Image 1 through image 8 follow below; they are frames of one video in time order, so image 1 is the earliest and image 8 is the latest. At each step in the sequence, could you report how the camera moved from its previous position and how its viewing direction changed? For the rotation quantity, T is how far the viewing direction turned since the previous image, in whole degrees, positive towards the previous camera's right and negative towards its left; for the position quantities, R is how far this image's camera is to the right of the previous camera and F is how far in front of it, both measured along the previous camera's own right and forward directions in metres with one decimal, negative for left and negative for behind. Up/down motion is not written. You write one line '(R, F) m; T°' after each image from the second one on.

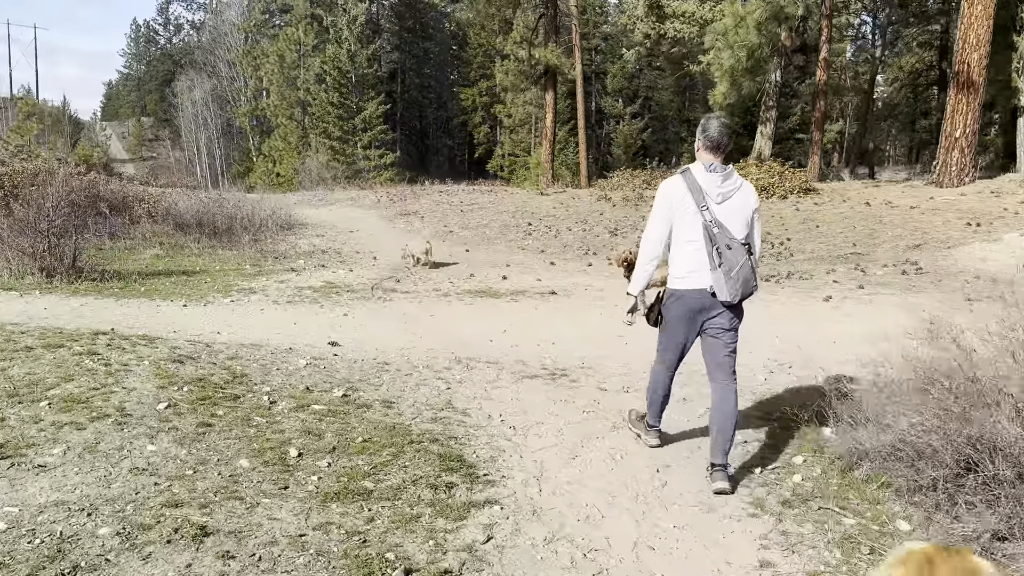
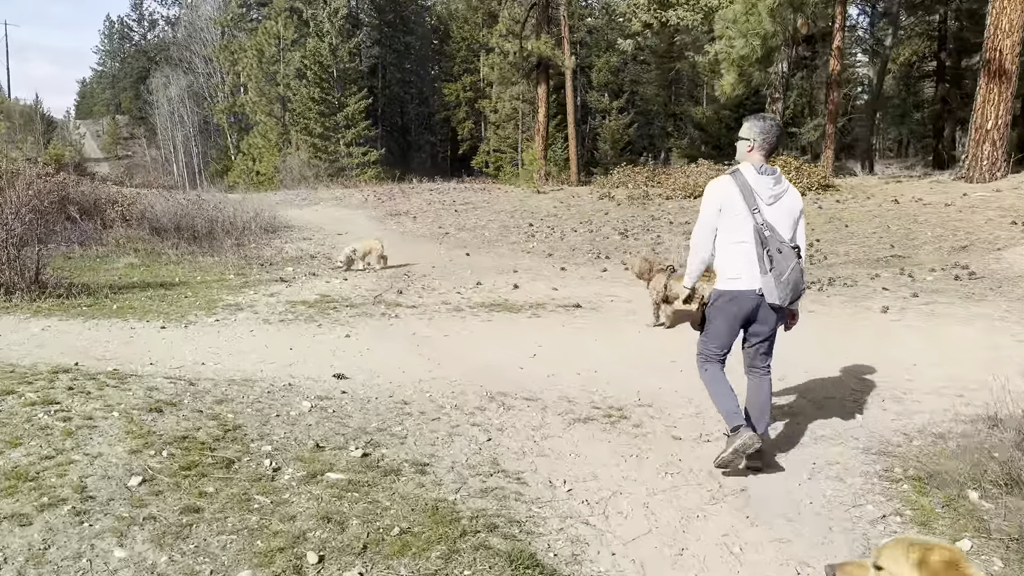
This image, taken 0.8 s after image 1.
(-0.4, +1.0) m; +1°
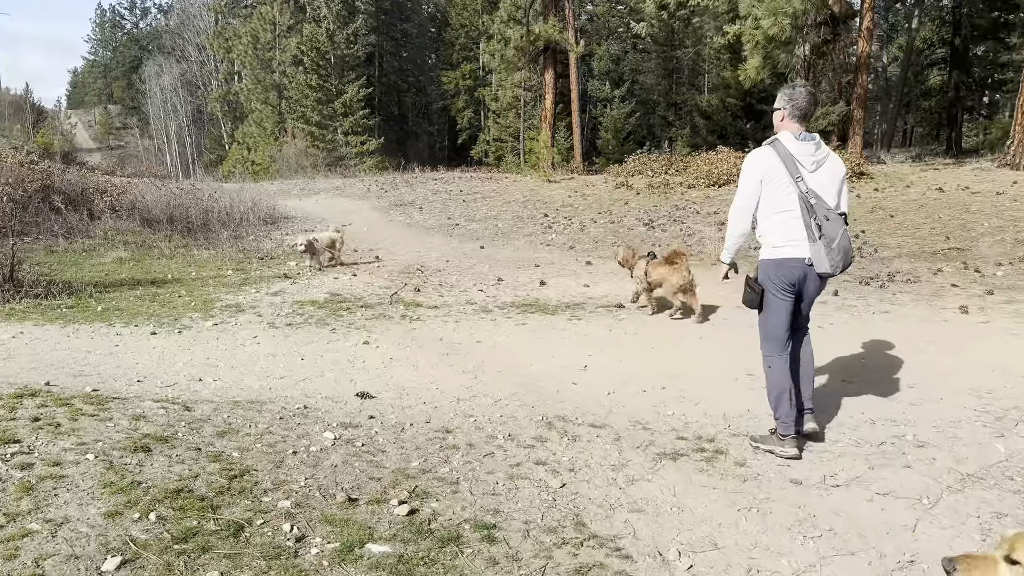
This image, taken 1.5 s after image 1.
(-0.4, +0.9) m; 0°
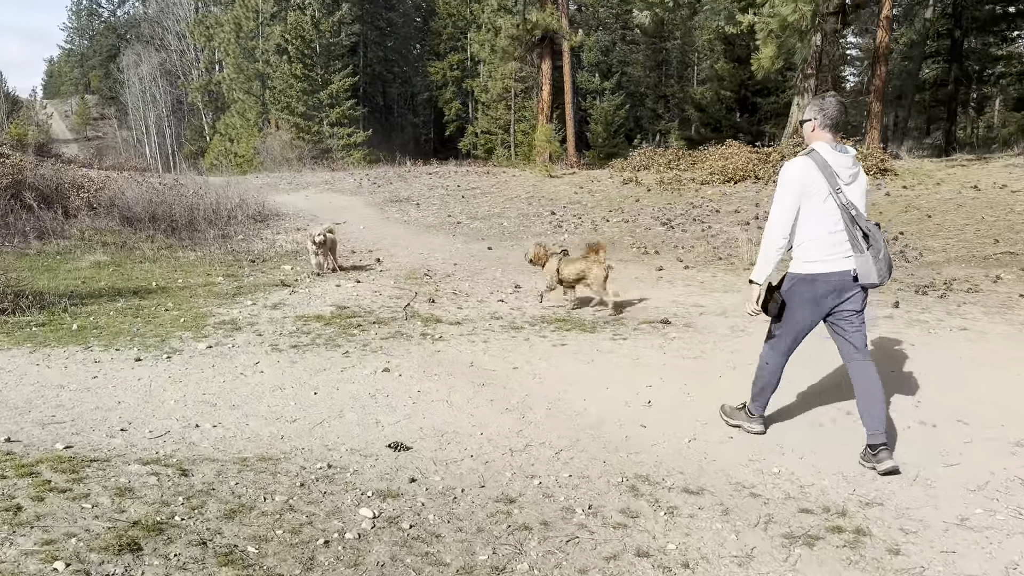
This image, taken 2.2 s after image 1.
(-0.4, +0.9) m; +1°
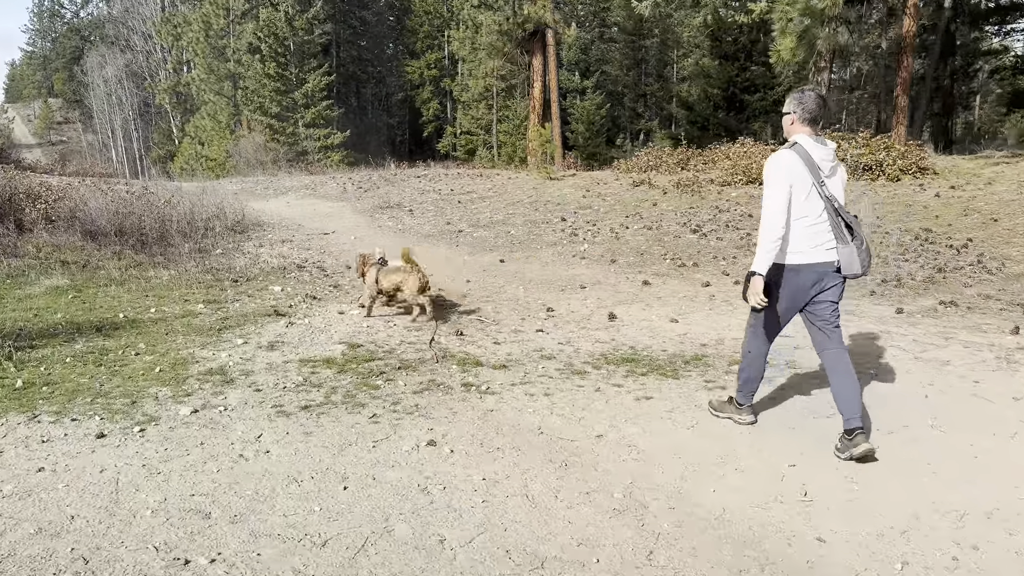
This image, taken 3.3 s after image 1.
(-0.6, +1.3) m; +2°
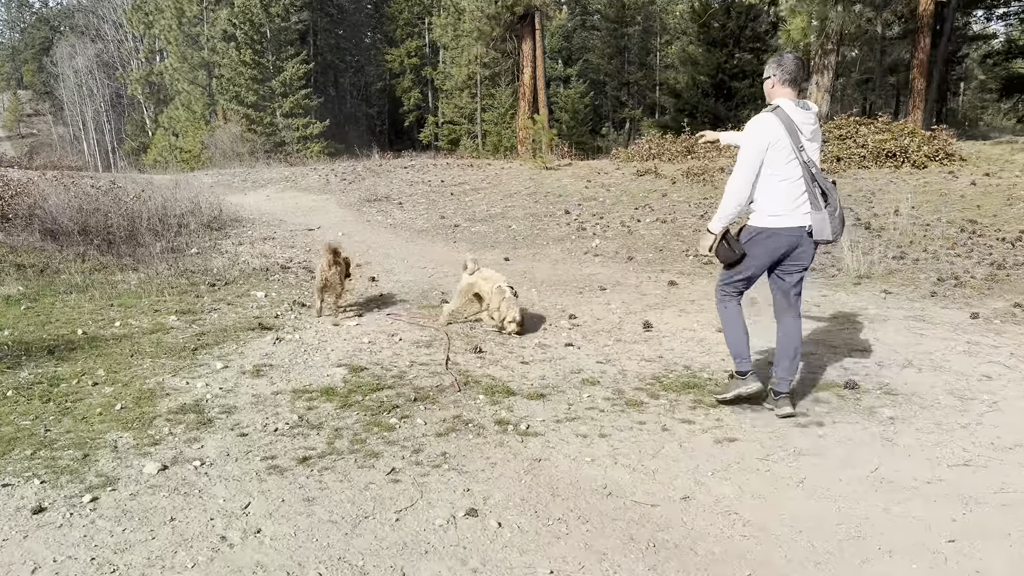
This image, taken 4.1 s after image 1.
(-0.3, +1.0) m; +1°
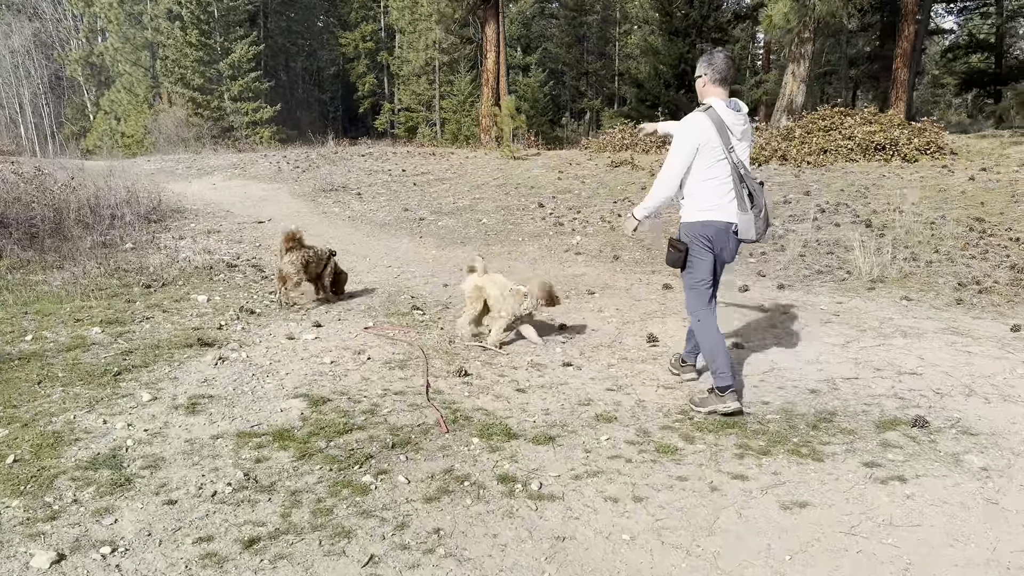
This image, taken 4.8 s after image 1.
(-0.2, +0.9) m; +3°
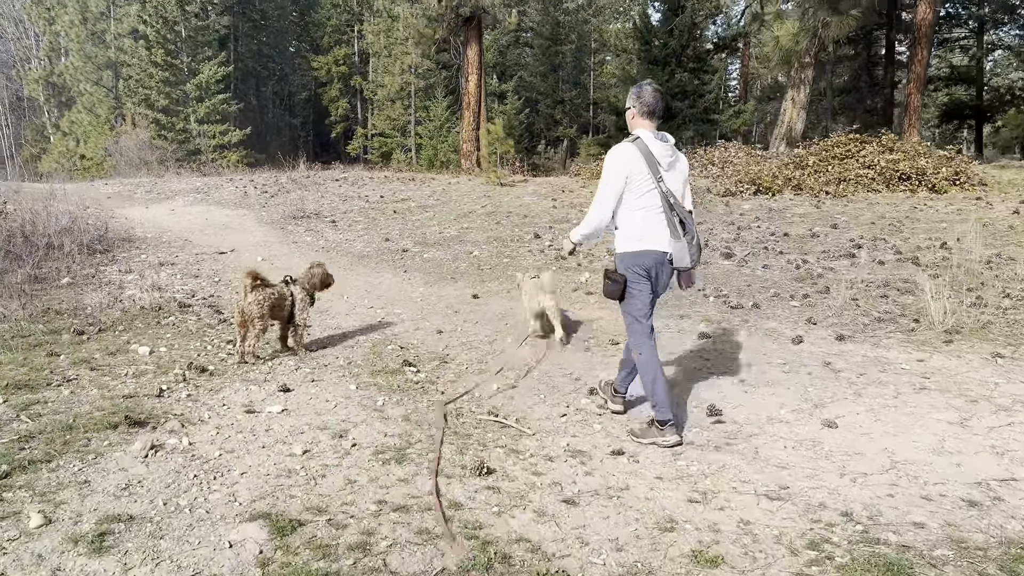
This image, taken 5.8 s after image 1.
(-0.3, +1.3) m; +2°
